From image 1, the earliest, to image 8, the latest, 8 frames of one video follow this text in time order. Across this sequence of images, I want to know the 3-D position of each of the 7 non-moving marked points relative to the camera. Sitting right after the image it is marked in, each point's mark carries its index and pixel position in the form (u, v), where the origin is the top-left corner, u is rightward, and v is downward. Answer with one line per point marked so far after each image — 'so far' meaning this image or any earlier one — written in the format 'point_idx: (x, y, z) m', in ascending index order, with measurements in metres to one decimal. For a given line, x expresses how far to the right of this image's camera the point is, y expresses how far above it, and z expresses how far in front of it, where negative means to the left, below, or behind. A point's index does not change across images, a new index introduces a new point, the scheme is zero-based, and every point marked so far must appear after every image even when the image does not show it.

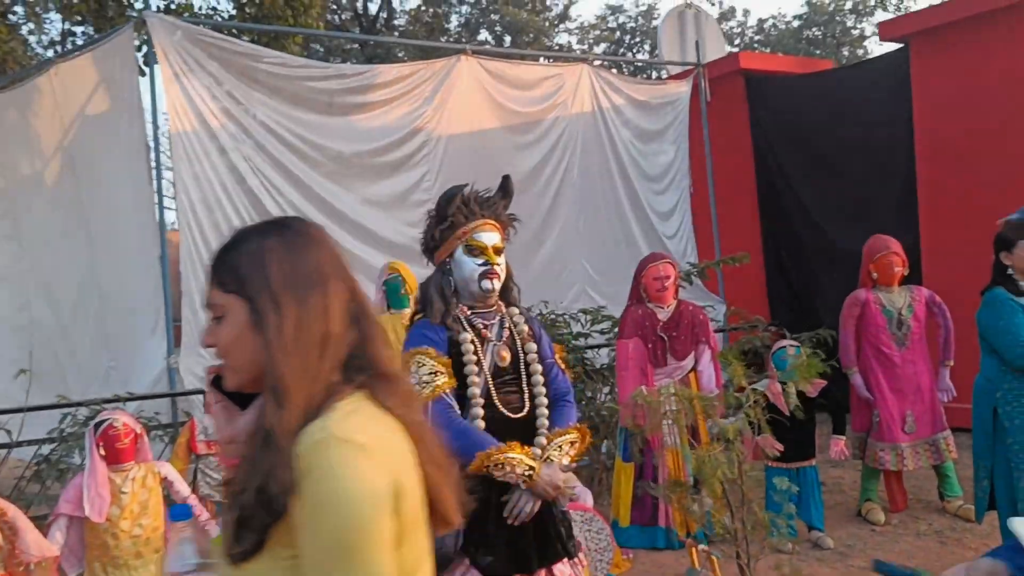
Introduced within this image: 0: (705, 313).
0: (+1.0, -0.1, +5.1) m
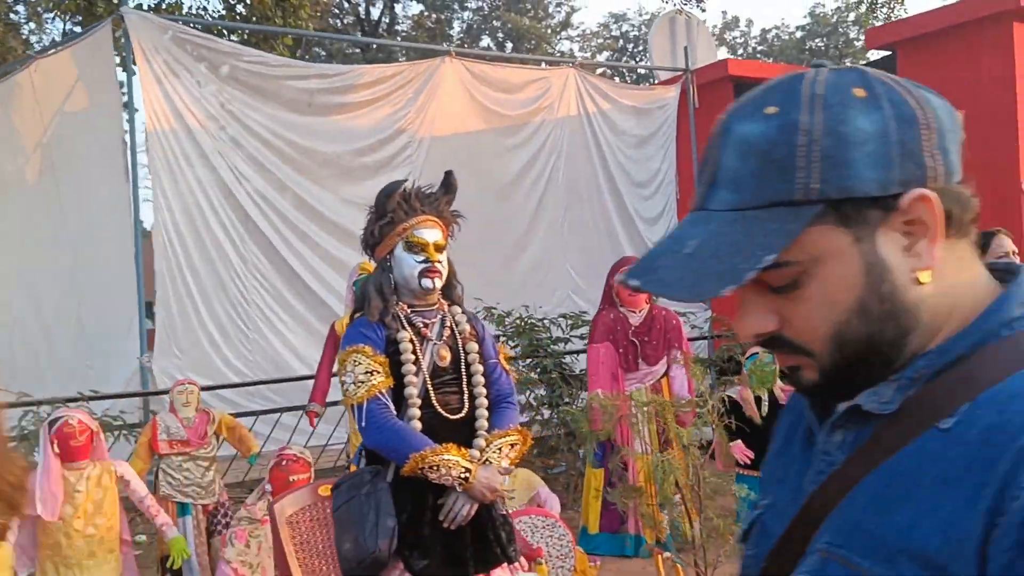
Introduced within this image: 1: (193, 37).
0: (+0.8, -0.2, +5.0) m
1: (-2.0, +1.6, +6.2) m
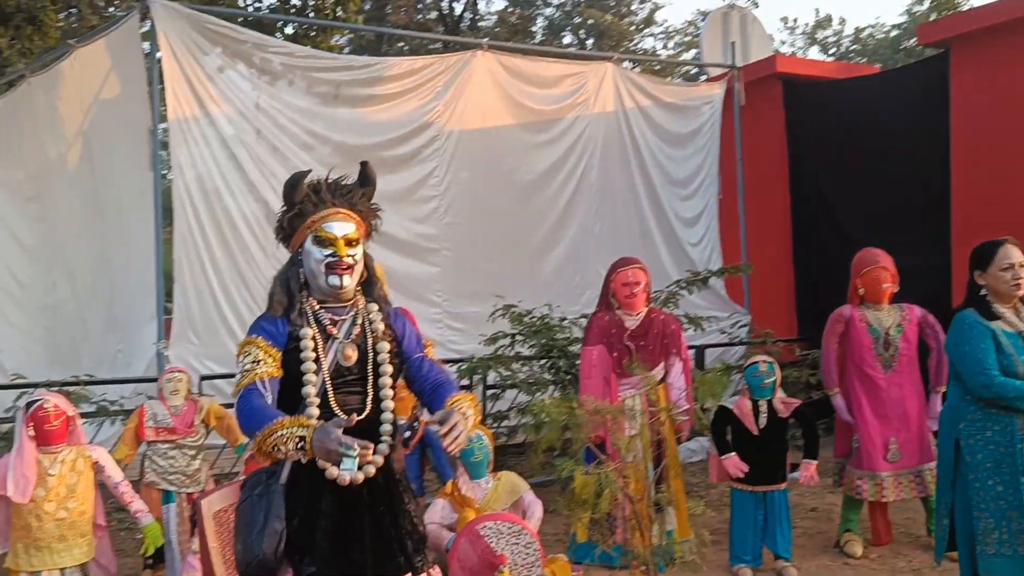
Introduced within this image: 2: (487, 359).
0: (+0.8, -0.2, +4.9) m
1: (-1.8, +1.6, +6.3) m
2: (-0.2, -0.4, +6.1) m
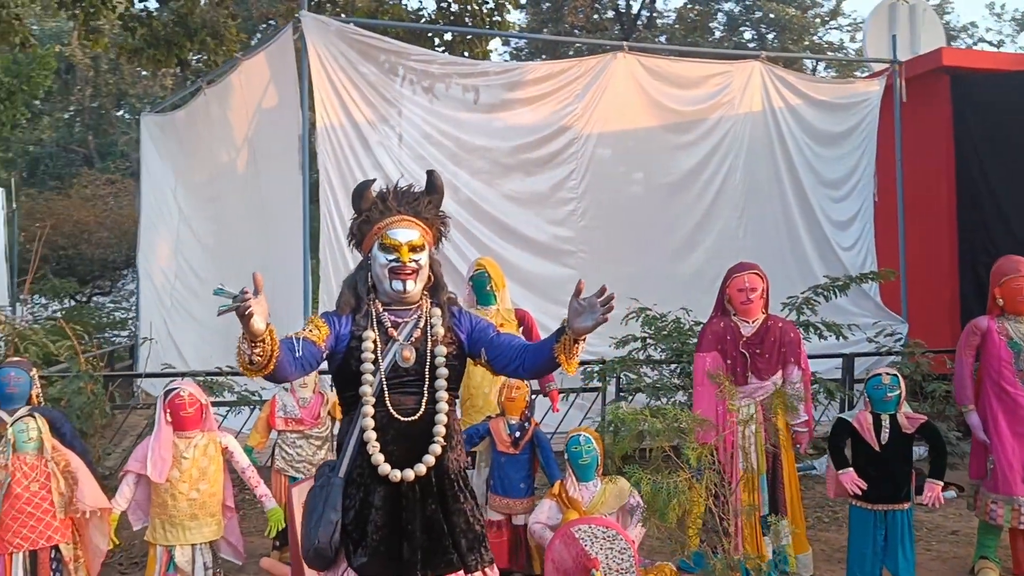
0: (+1.4, -0.2, +4.7) m
1: (-1.0, +1.6, +6.6) m
2: (+0.6, -0.5, +6.1) m
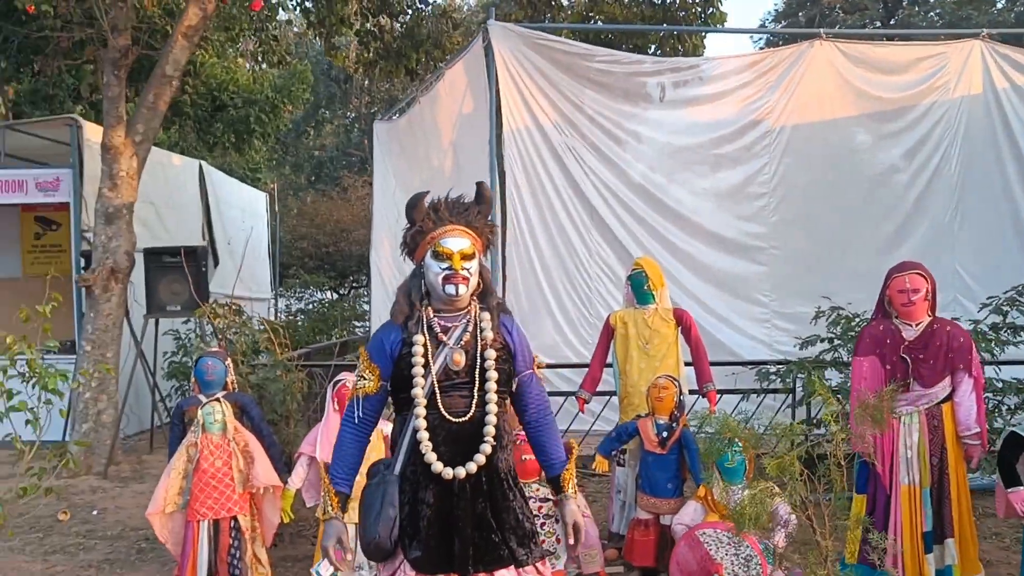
0: (+2.0, -0.2, +4.3) m
1: (+0.3, +1.7, +6.7) m
2: (+1.7, -0.4, +5.9) m
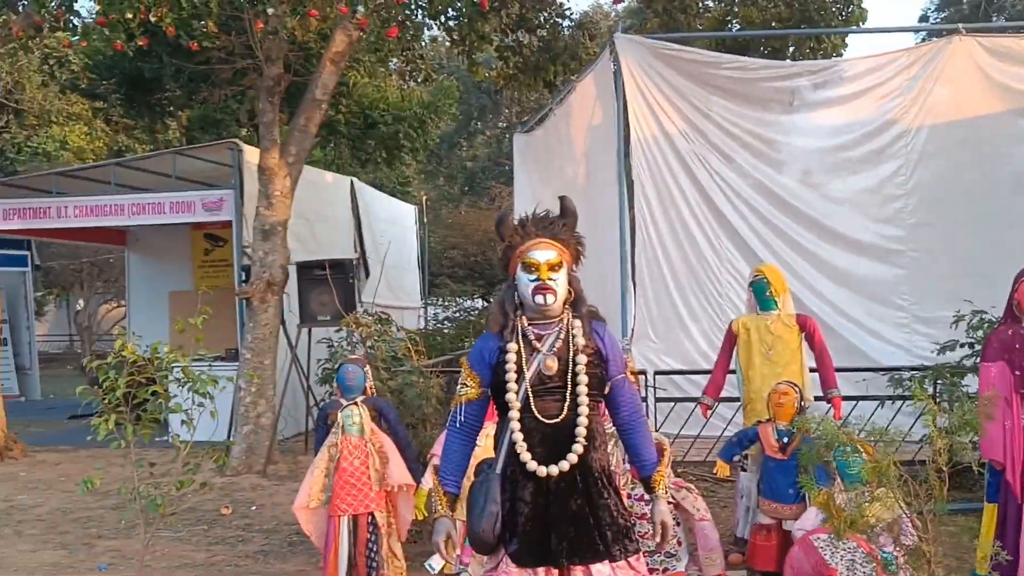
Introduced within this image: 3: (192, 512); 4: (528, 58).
0: (+2.5, -0.2, +4.2) m
1: (+1.1, +1.6, +6.8) m
2: (+2.4, -0.5, +5.7) m
3: (-2.2, -1.5, +6.8) m
4: (+0.2, +2.6, +11.2) m
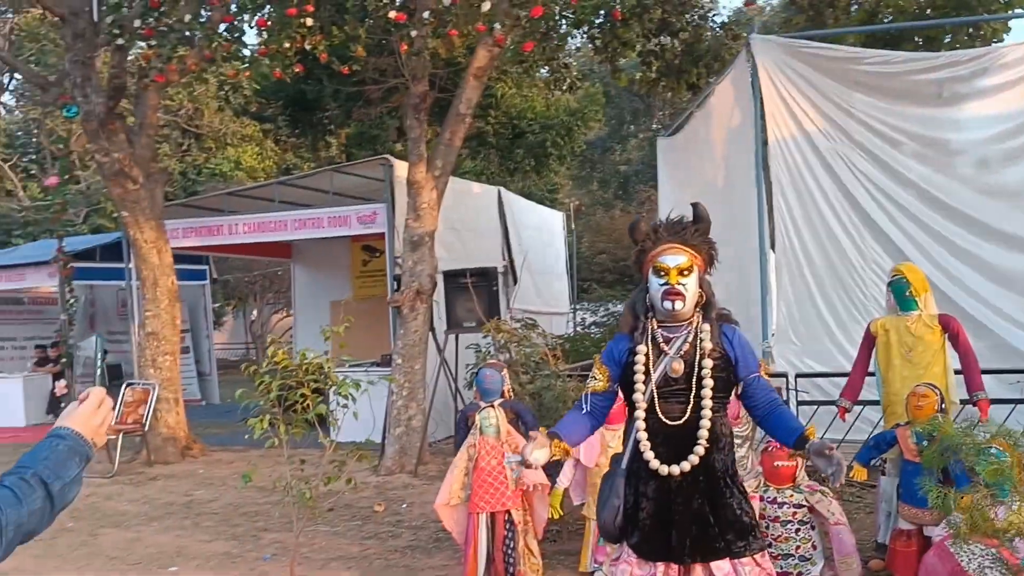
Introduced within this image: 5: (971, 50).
0: (+3.0, -0.2, +3.9) m
1: (+2.0, +1.6, +6.7) m
2: (+3.2, -0.5, +5.4) m
3: (-1.2, -1.6, +7.2) m
4: (+1.8, +2.5, +11.2) m
5: (+3.0, +1.6, +6.6) m
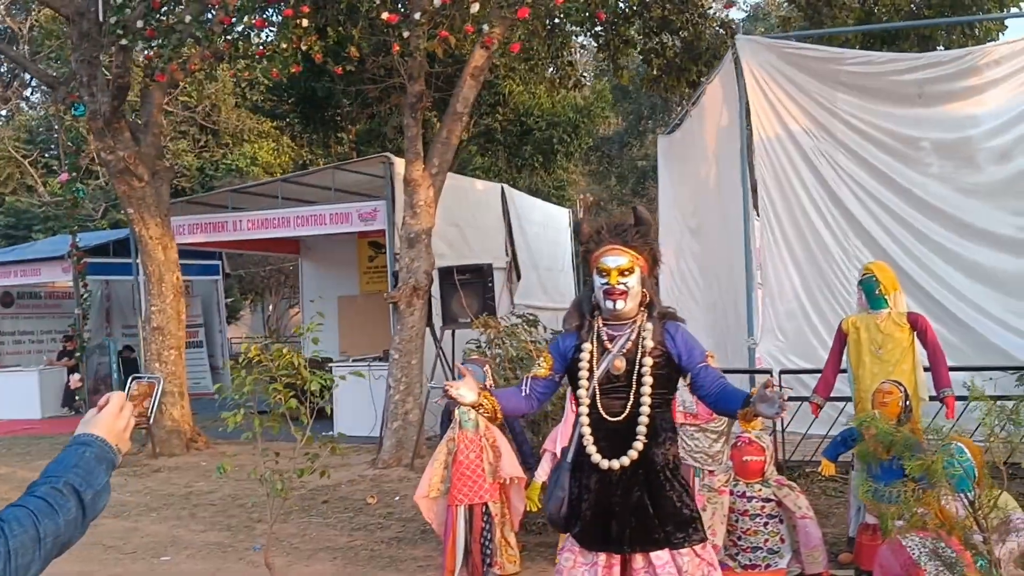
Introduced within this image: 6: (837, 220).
0: (+2.9, -0.2, +3.9) m
1: (+2.0, +1.6, +6.8) m
2: (+3.1, -0.4, +5.5) m
3: (-1.3, -1.6, +7.4) m
4: (+1.8, +2.6, +11.3) m
5: (+2.9, +1.6, +6.6) m
6: (+2.3, +0.5, +6.9) m
